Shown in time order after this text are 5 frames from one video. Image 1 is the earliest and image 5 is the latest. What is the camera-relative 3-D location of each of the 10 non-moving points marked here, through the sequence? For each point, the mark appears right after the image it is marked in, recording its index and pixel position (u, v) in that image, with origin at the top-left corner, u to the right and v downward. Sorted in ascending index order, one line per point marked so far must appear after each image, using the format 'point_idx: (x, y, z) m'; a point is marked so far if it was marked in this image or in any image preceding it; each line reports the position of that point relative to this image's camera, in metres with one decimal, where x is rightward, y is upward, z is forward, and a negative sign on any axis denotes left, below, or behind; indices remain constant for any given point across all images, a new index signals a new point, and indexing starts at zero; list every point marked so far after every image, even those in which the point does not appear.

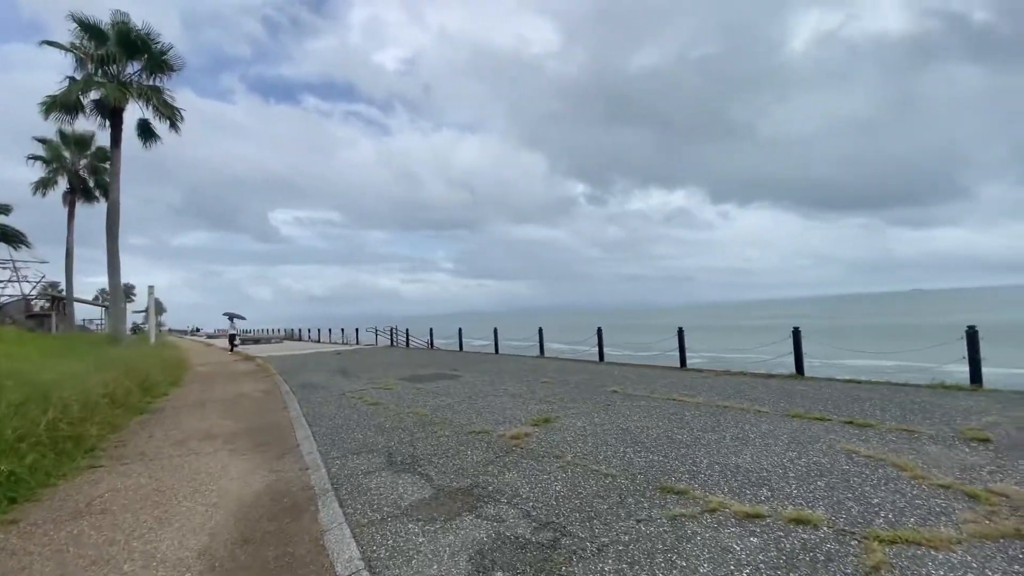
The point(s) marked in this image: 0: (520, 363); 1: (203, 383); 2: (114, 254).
0: (+0.3, -2.3, +14.9) m
1: (-9.5, -2.9, +14.6) m
2: (-17.9, +1.3, +21.4) m
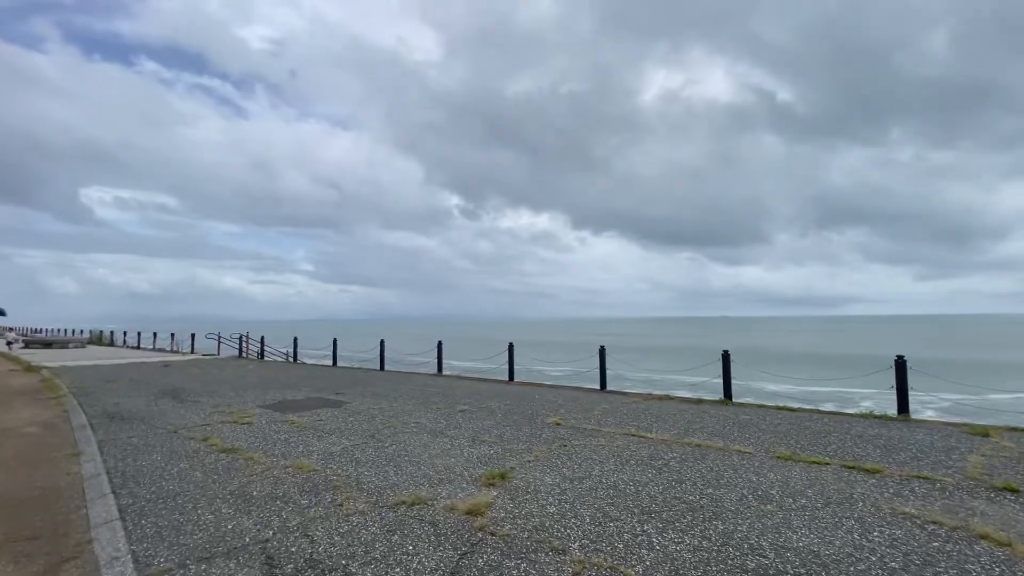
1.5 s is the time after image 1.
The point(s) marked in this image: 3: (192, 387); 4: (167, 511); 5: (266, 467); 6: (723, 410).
0: (-2.5, -2.5, +12.7) m
1: (-11.8, -2.5, +9.7) m
2: (-21.5, +2.1, +14.0) m
3: (-8.0, -2.5, +12.0) m
4: (-3.2, -2.1, +4.4) m
5: (-2.8, -2.1, +5.5) m
6: (+4.0, -2.3, +8.9) m
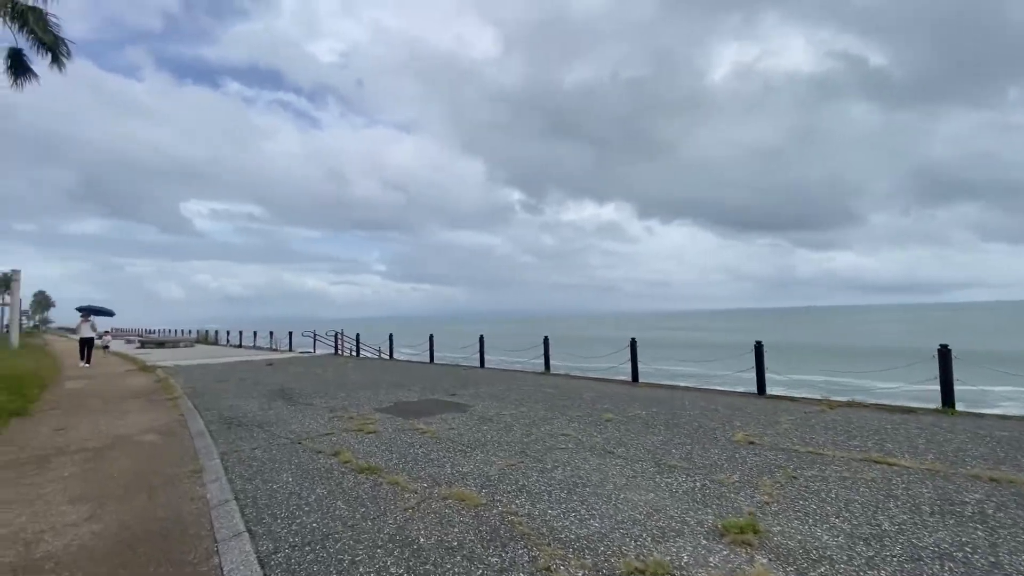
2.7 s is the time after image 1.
0: (+0.5, -2.3, +11.4) m
1: (-9.1, -2.5, +9.7) m
2: (-18.3, +1.9, +15.3) m
3: (-5.1, -2.4, +11.5) m
4: (-1.4, -2.0, +3.3) m
5: (-0.8, -1.9, +4.4) m
6: (+6.4, -2.0, +6.8) m
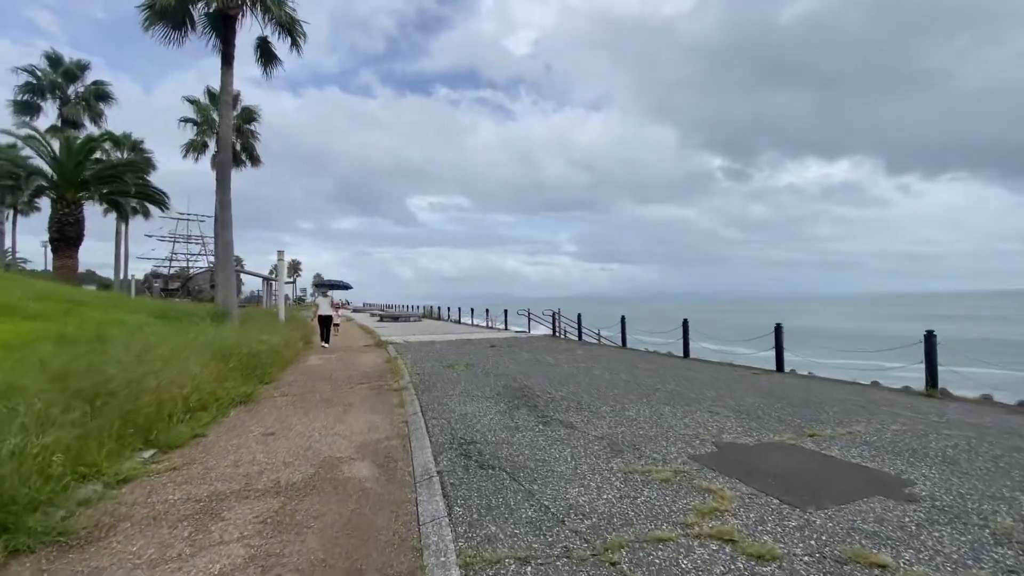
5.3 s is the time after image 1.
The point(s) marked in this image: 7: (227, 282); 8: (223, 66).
0: (+5.7, -1.7, +6.2) m
1: (-3.9, -2.0, +8.3) m
2: (-10.2, +2.7, +16.8) m
3: (+0.5, -1.8, +8.4) m
4: (+0.8, -1.7, -0.6) m
5: (+1.7, -1.6, +0.2) m
6: (+9.3, -1.5, -0.3) m
7: (-9.9, +0.2, +16.5) m
8: (-10.3, +8.0, +17.0) m
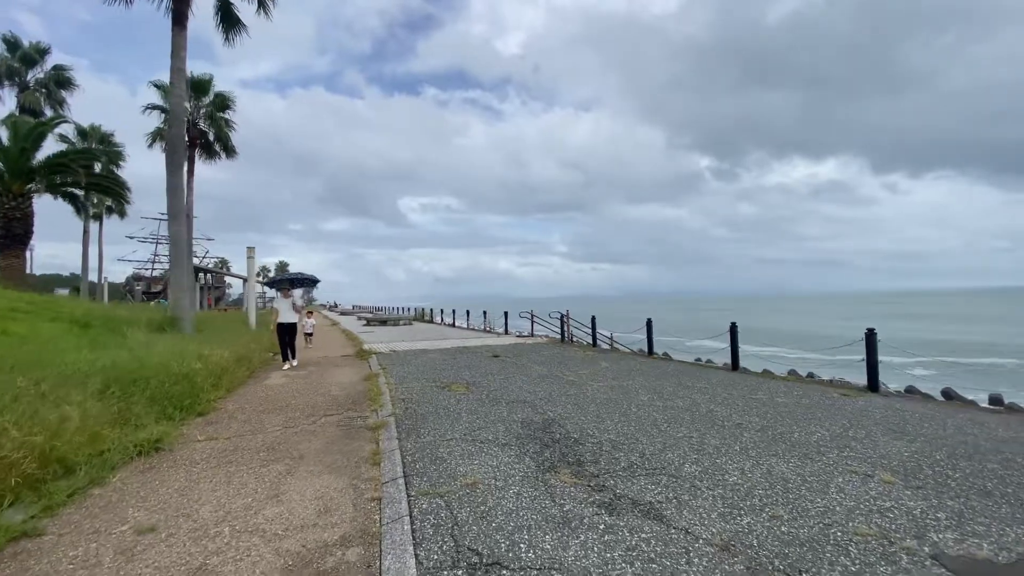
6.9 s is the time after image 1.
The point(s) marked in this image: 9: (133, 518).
0: (+6.0, -1.6, +3.8) m
1: (-3.6, -2.0, +5.8) m
2: (-10.1, +2.6, +14.2) m
3: (+0.8, -1.7, +6.0) m
4: (+1.3, -1.6, -3.0) m
5: (+2.1, -1.5, -2.2) m
6: (+9.7, -1.4, -2.6) m
7: (-9.8, +0.2, +13.9) m
8: (-10.3, +7.9, +14.4) m
9: (-3.2, -1.9, +4.0) m
